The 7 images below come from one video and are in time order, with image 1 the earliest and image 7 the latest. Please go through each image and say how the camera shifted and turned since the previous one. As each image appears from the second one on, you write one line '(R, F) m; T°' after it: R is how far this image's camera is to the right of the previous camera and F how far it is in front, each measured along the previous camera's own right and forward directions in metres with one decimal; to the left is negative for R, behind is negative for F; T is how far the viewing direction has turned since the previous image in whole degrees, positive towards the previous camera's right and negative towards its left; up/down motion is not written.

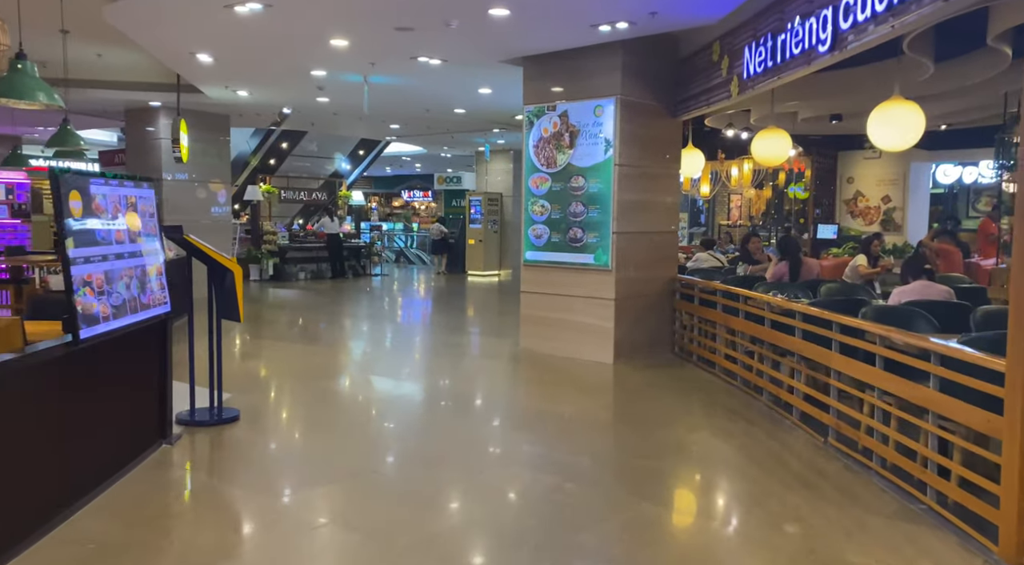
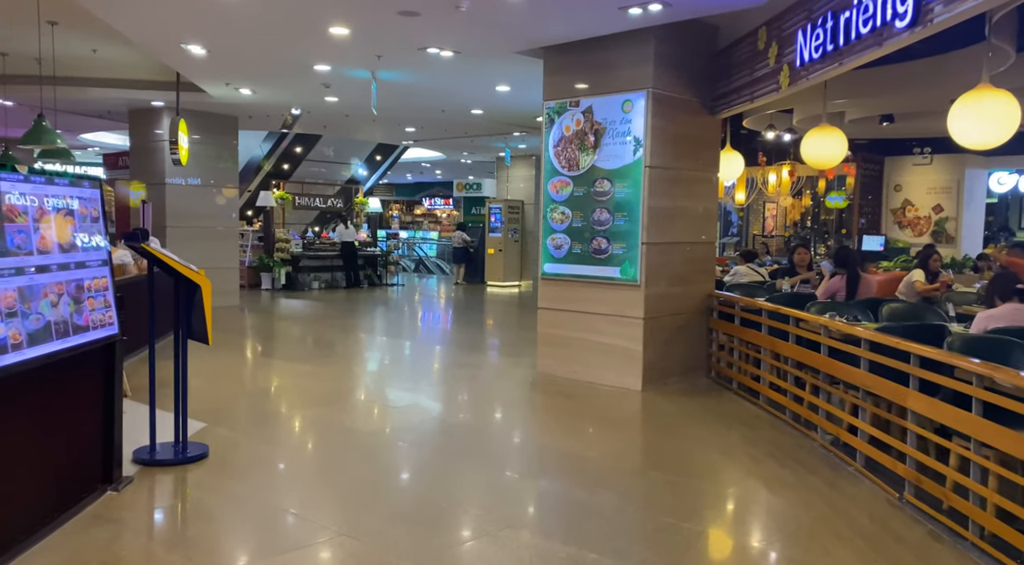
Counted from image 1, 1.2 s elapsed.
(+0.1, +0.7) m; -2°
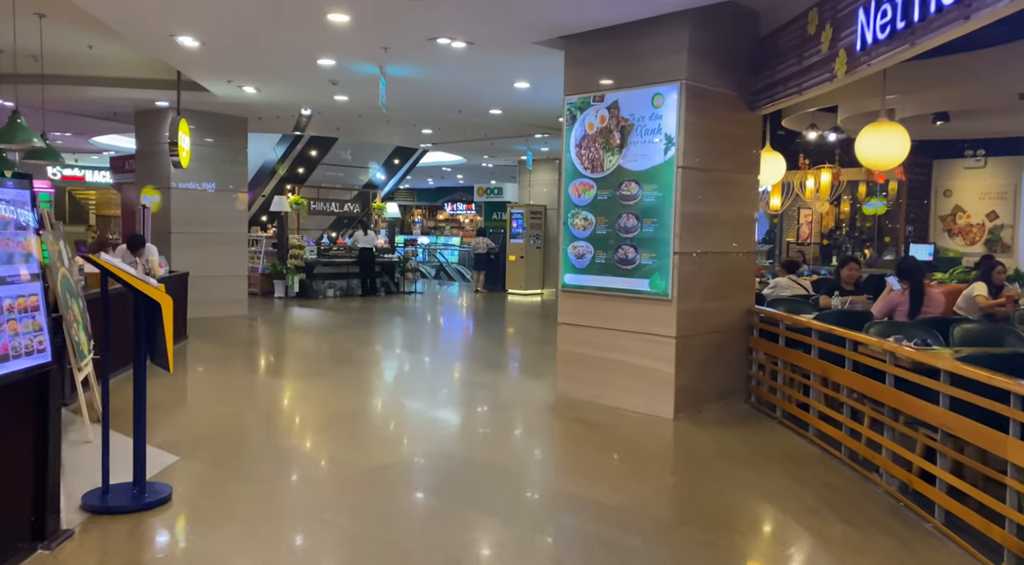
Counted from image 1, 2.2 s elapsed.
(+0.1, +0.6) m; -2°
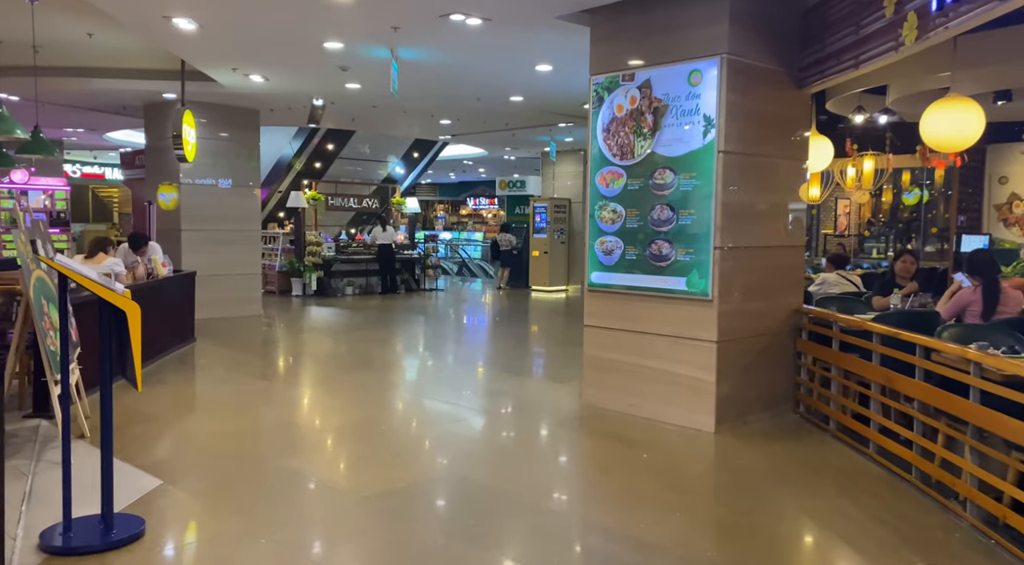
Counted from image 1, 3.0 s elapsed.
(0.0, +0.5) m; -2°
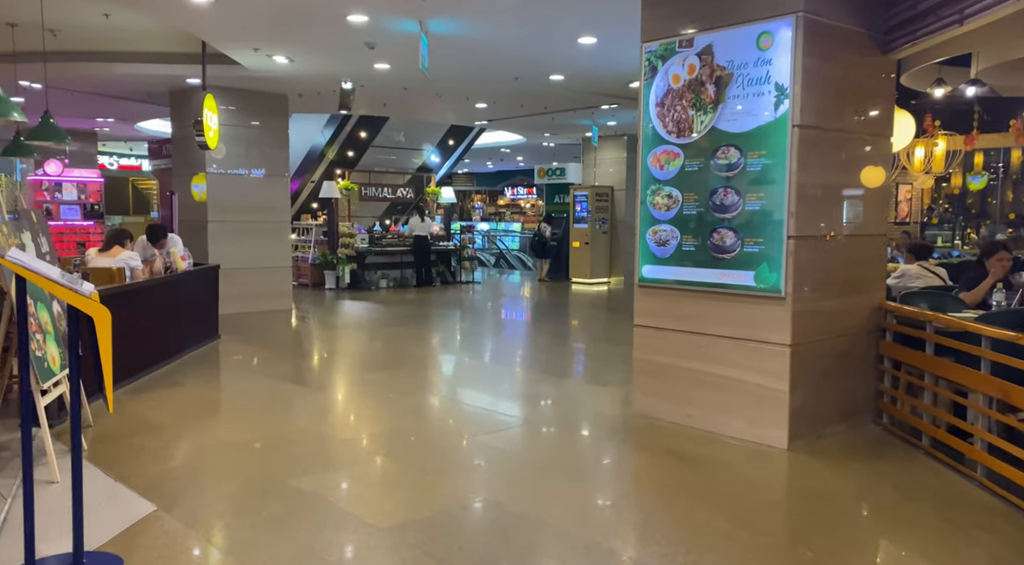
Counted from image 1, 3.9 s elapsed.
(0.0, +0.6) m; -3°
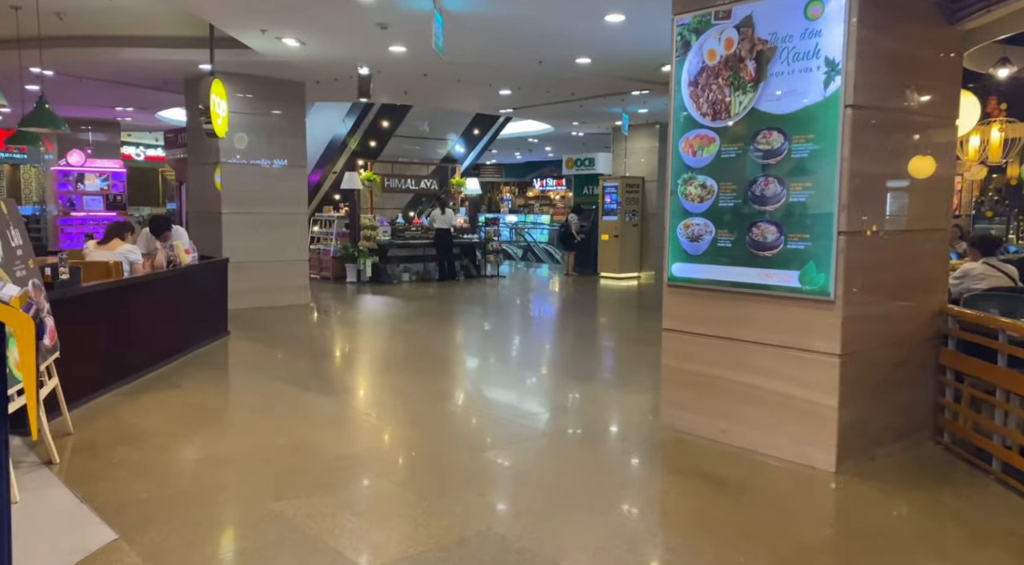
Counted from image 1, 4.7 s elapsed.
(+0.1, +0.4) m; -2°
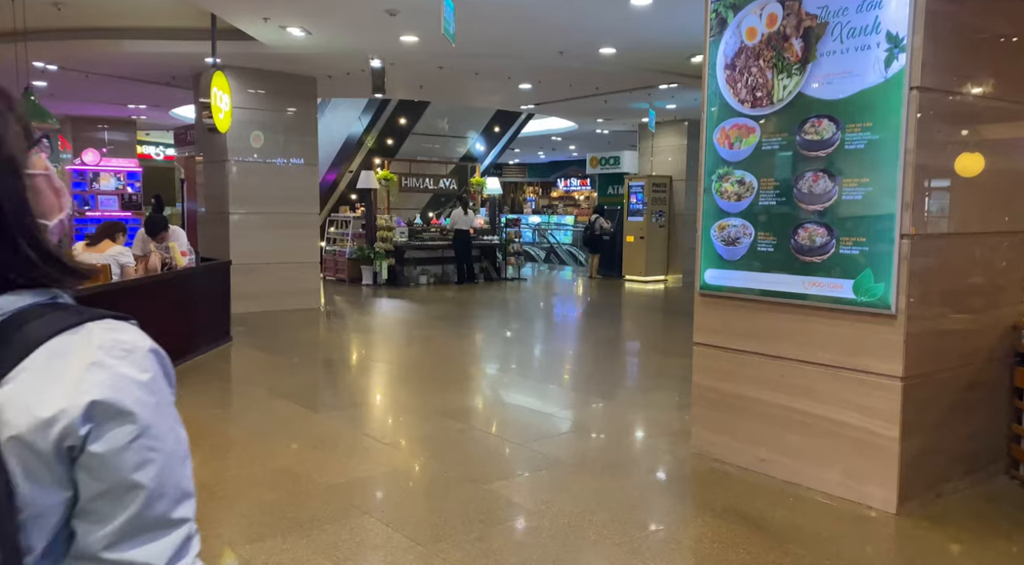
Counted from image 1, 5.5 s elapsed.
(+0.1, +0.5) m; -2°
